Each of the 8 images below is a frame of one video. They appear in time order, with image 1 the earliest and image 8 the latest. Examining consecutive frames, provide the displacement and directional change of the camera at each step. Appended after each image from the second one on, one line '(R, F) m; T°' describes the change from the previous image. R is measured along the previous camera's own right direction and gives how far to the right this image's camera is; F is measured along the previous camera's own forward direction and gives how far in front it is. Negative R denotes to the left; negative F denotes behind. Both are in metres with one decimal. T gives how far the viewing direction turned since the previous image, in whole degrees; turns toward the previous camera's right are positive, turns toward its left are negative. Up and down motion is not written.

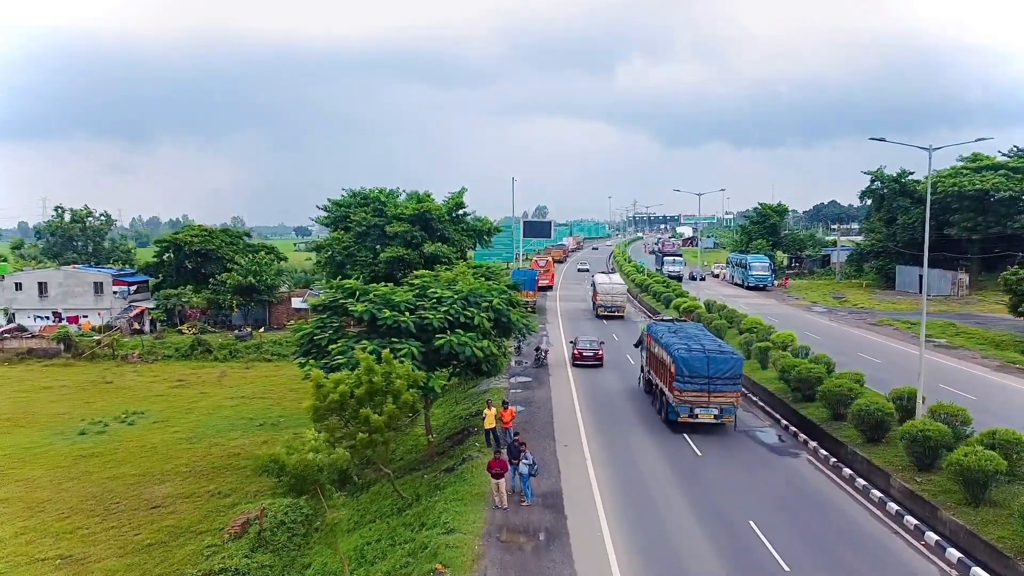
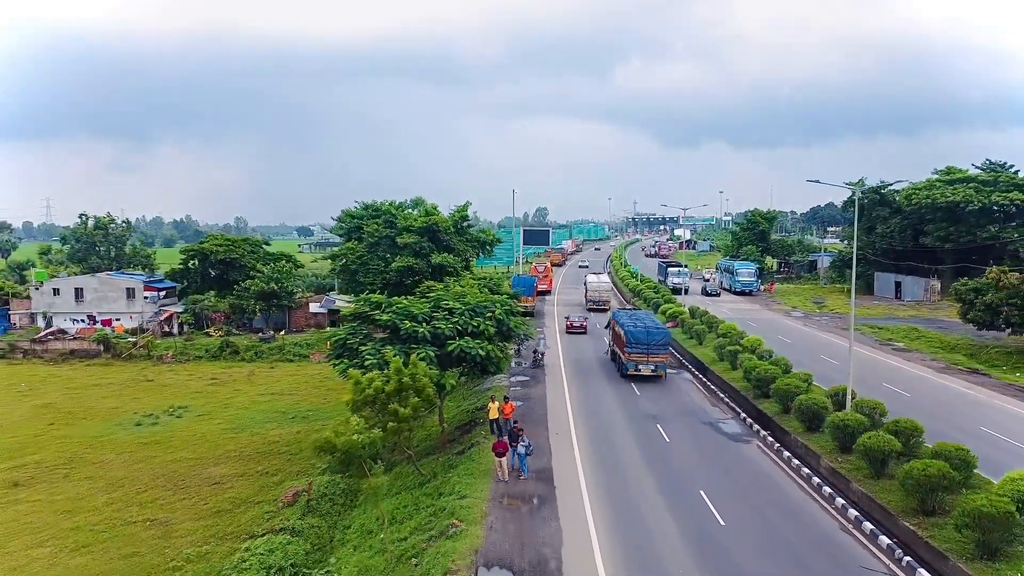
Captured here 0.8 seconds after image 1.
(0.0, -3.0) m; 0°
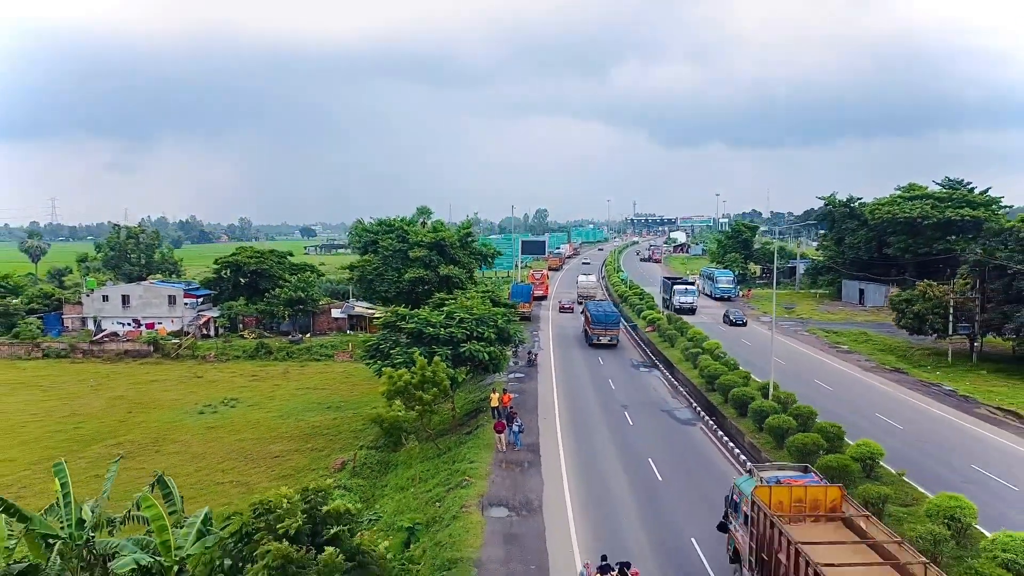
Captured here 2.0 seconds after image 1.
(+0.1, -4.9) m; 0°
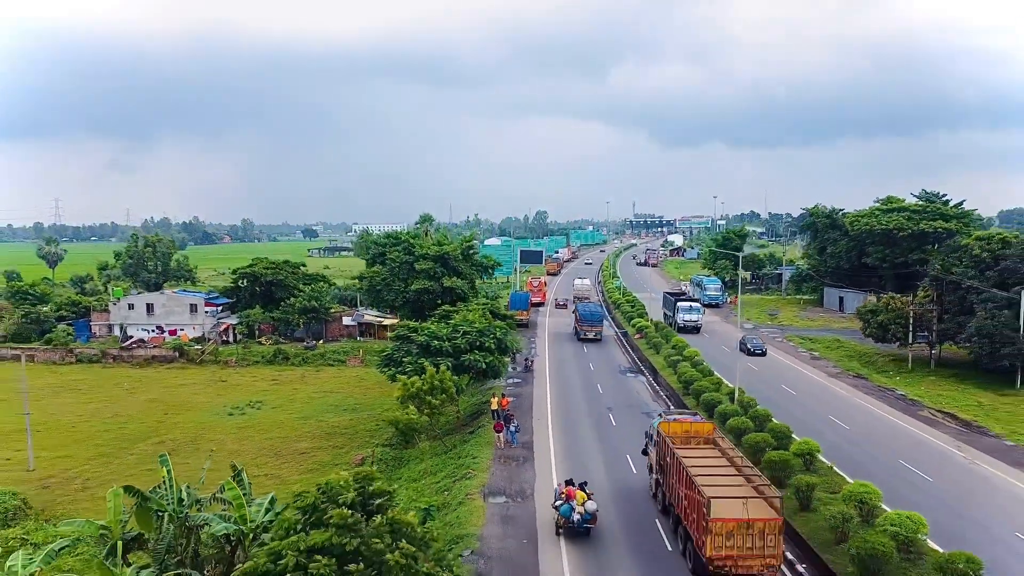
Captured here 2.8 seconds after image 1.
(+0.1, -3.1) m; 0°
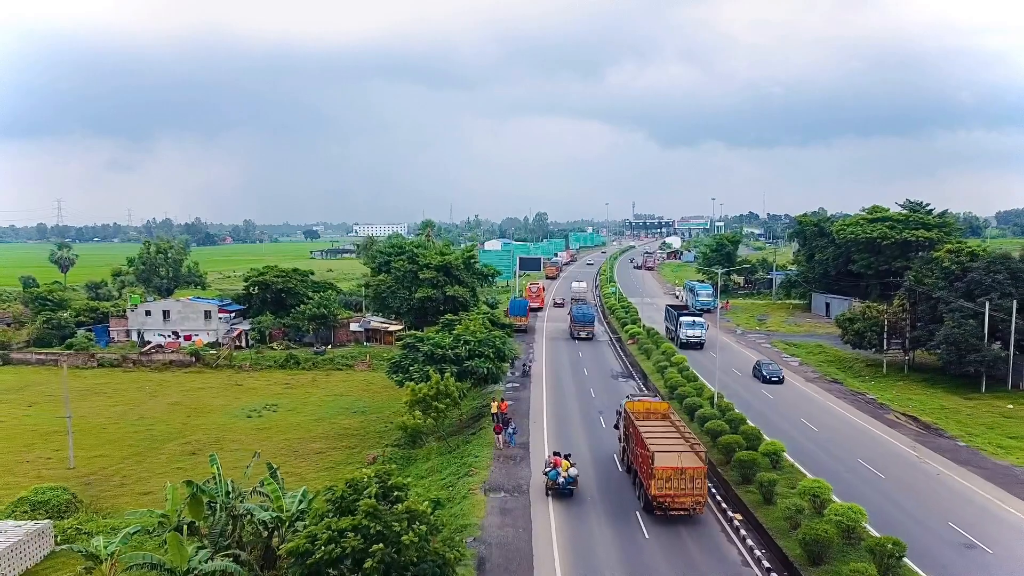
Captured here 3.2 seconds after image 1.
(+0.1, -2.3) m; 0°
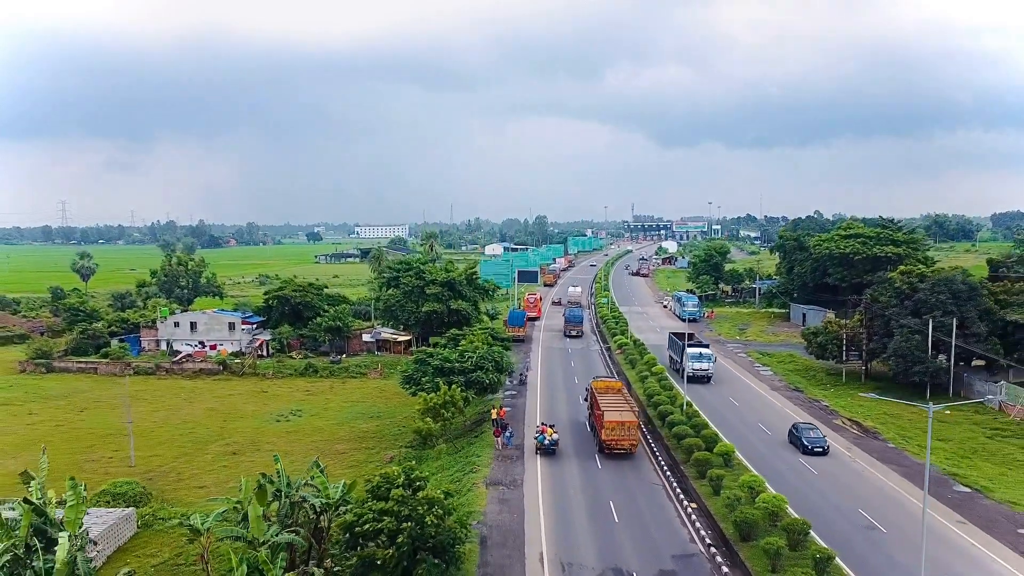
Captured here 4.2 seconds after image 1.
(+0.1, -4.5) m; 0°
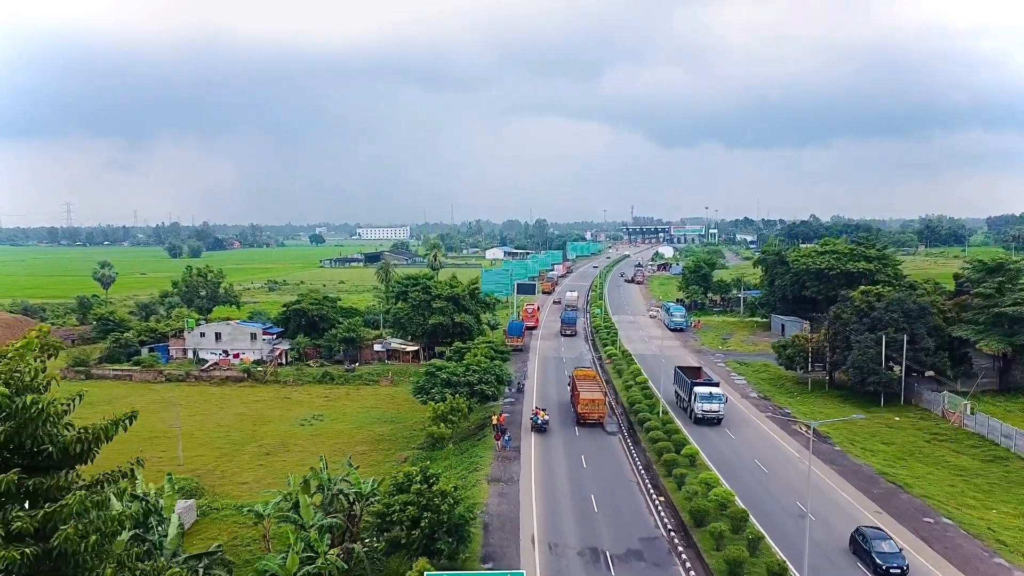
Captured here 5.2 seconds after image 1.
(+0.1, -4.7) m; 0°
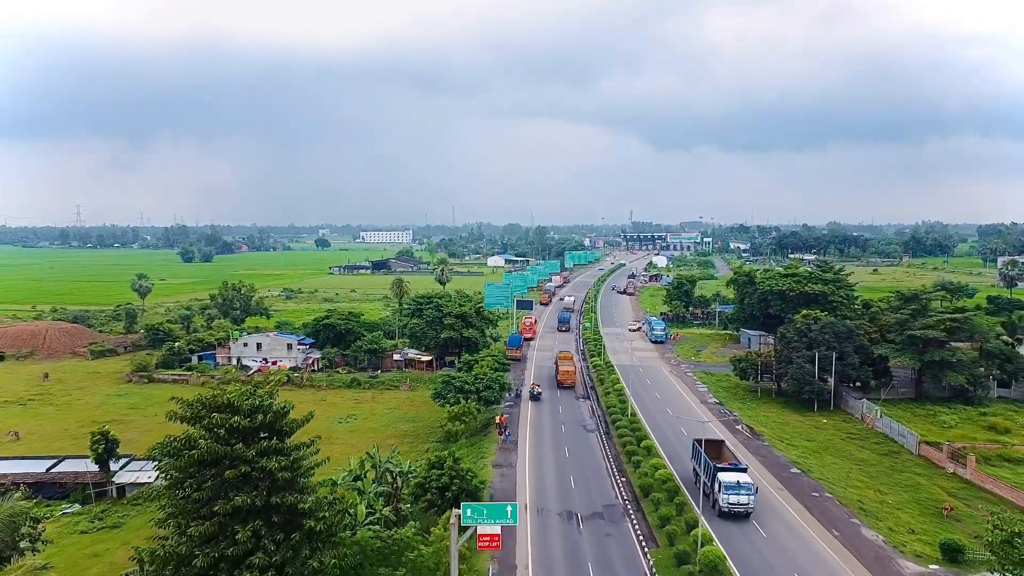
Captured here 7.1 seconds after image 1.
(0.0, -9.5) m; 0°
